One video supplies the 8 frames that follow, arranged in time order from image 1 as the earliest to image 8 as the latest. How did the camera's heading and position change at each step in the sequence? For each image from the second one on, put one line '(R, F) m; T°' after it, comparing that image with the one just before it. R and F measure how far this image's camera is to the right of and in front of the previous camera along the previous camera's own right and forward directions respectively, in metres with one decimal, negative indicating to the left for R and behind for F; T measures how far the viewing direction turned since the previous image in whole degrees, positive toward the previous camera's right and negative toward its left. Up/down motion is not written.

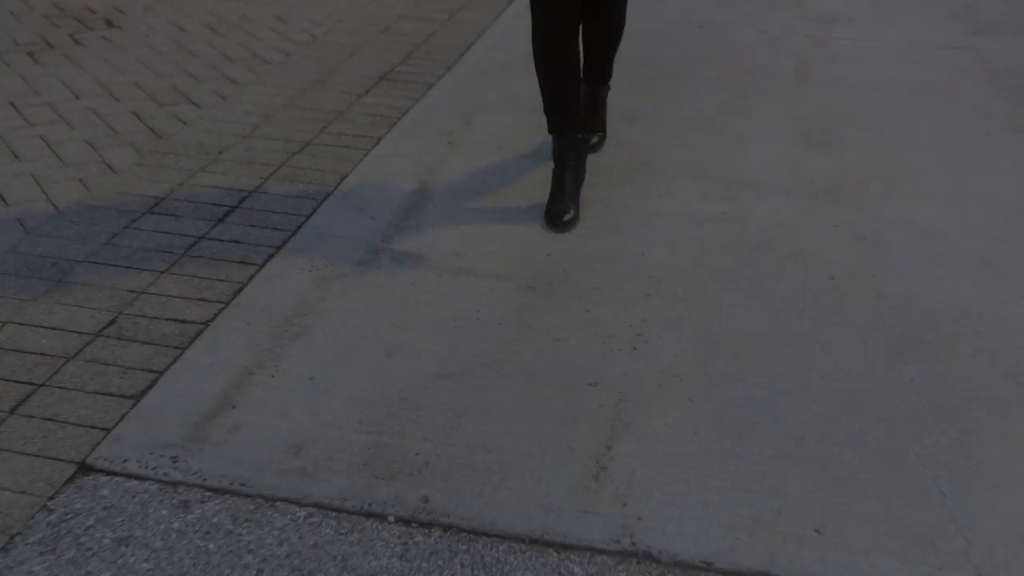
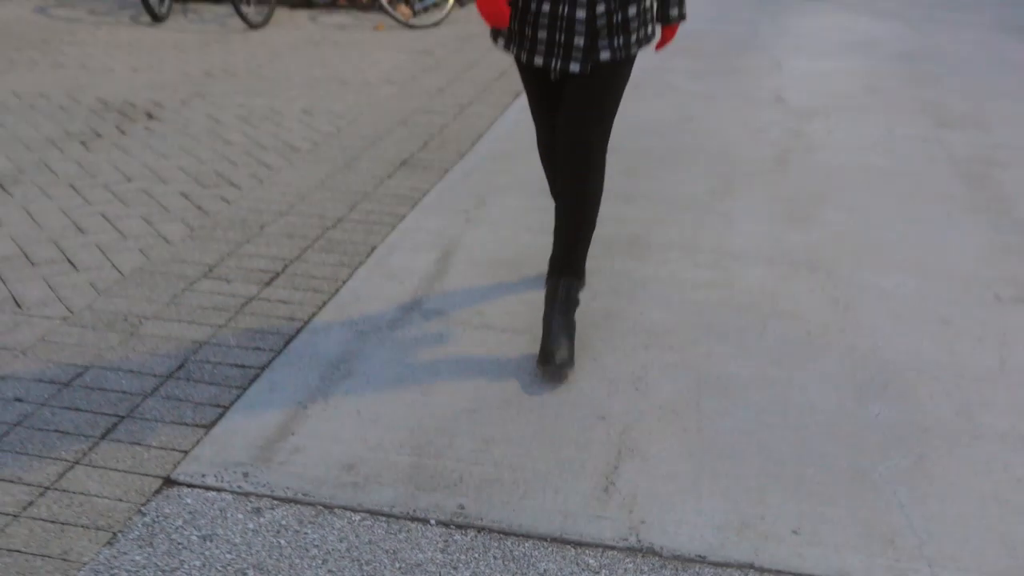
(-0.1, -0.4) m; 0°
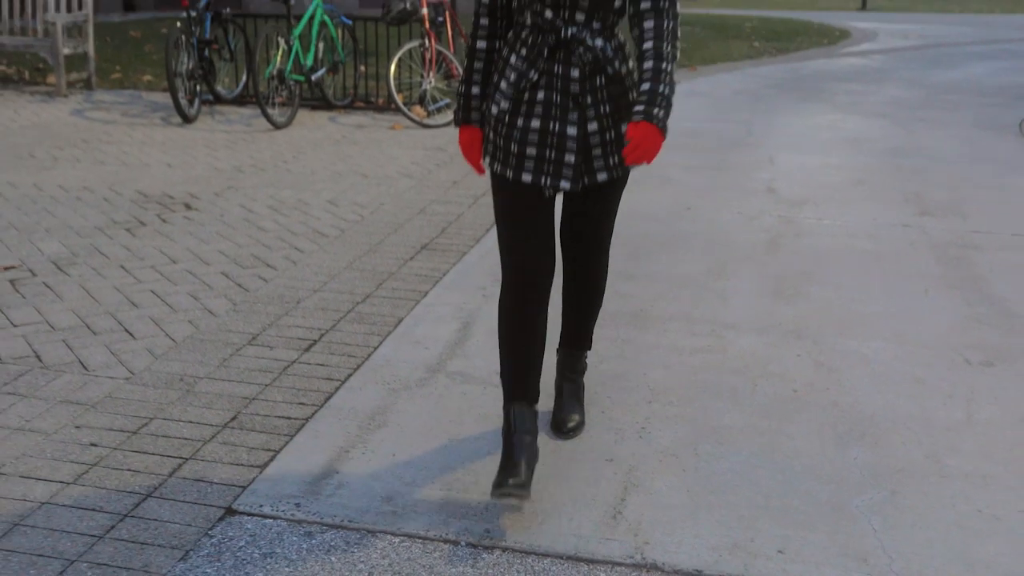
(0.0, -0.4) m; 0°
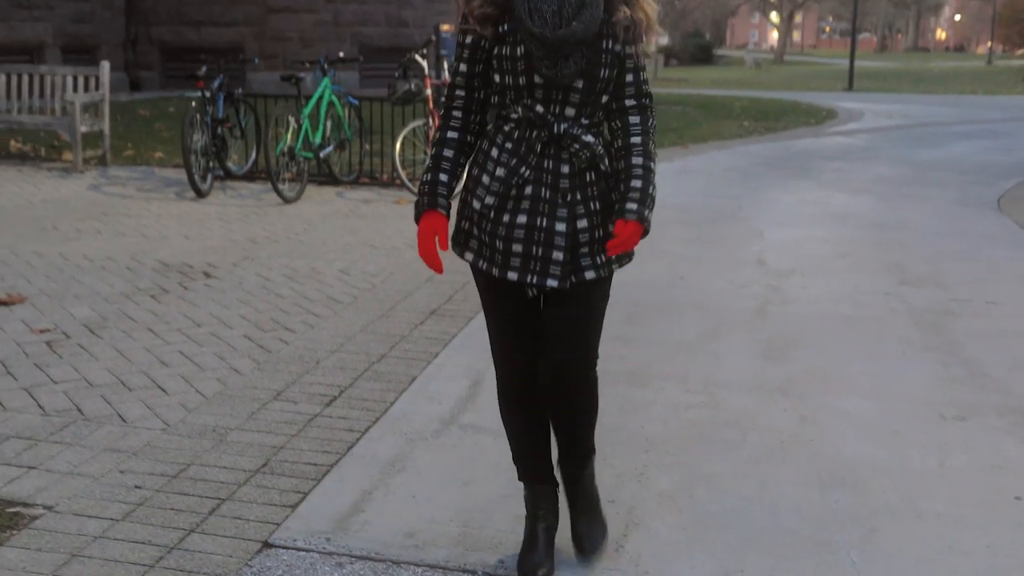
(0.0, -0.3) m; 0°
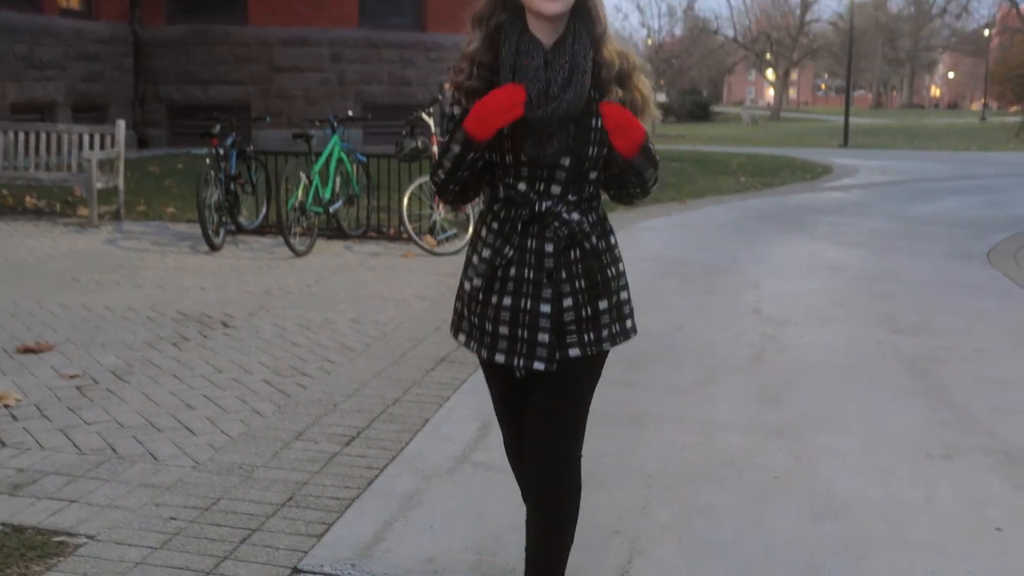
(0.0, -0.3) m; 0°
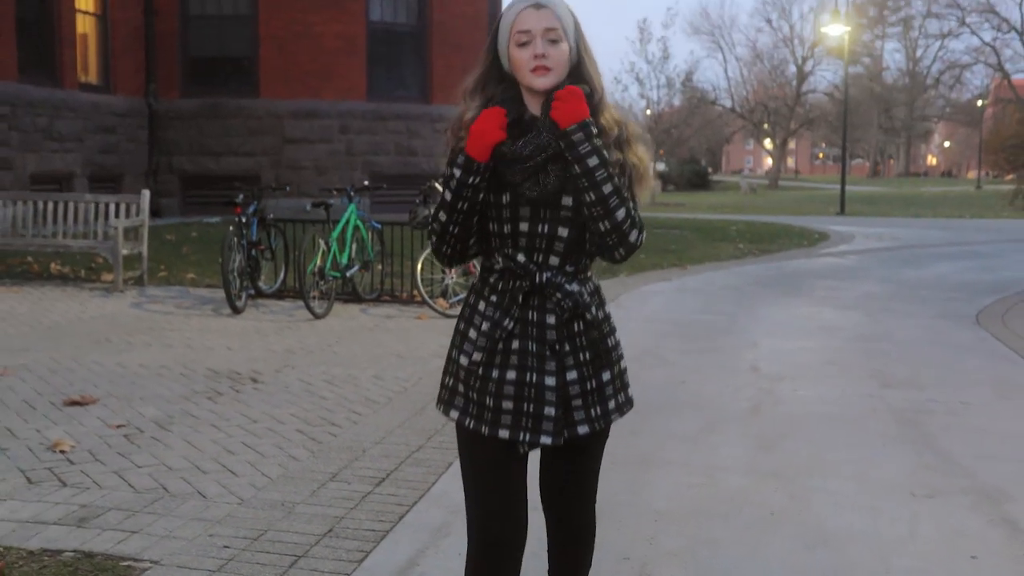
(-0.1, -0.4) m; 0°
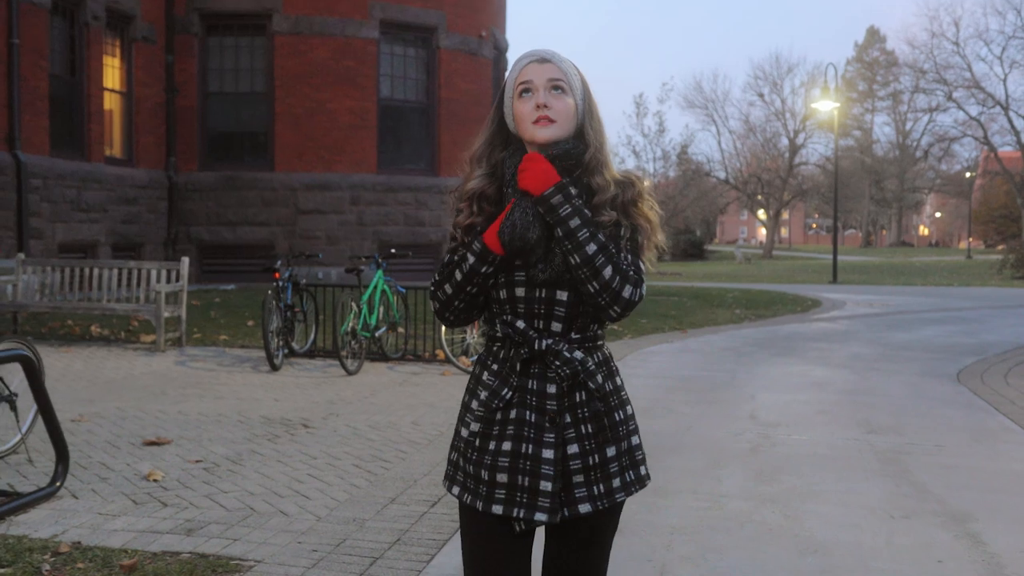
(-0.2, -0.8) m; 0°
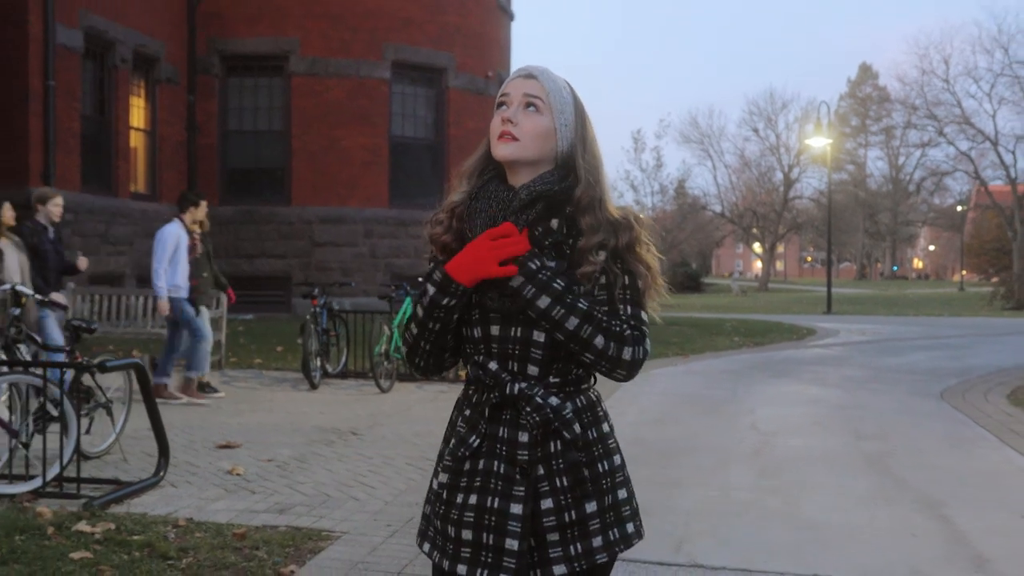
(-0.2, -0.9) m; 0°
